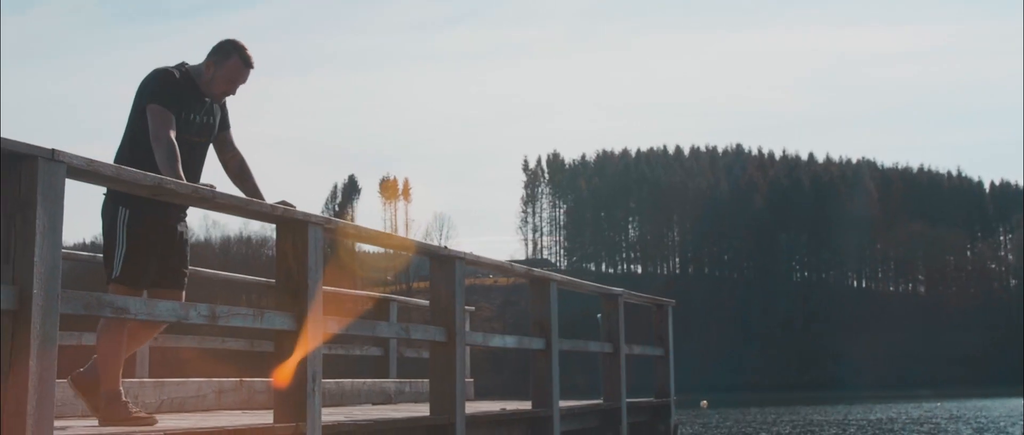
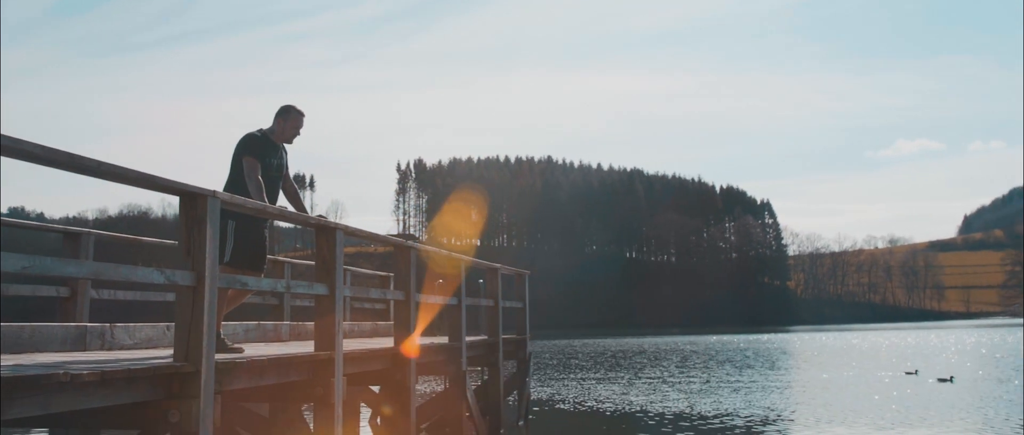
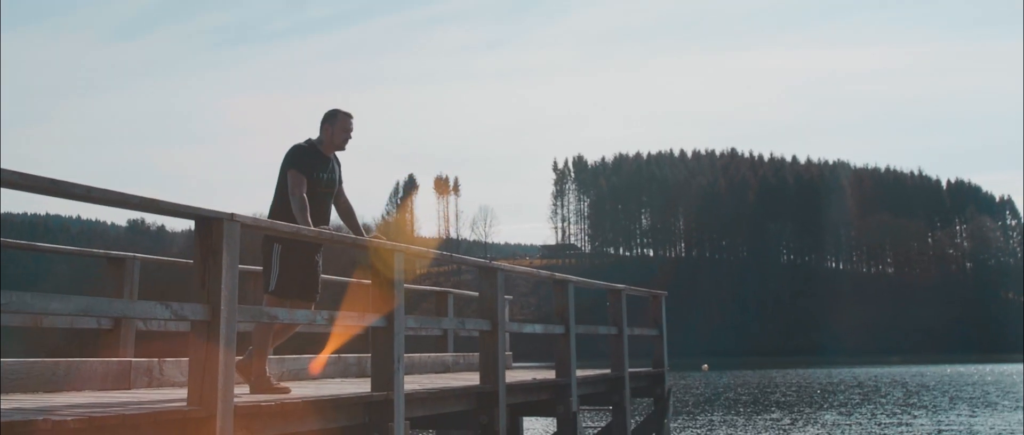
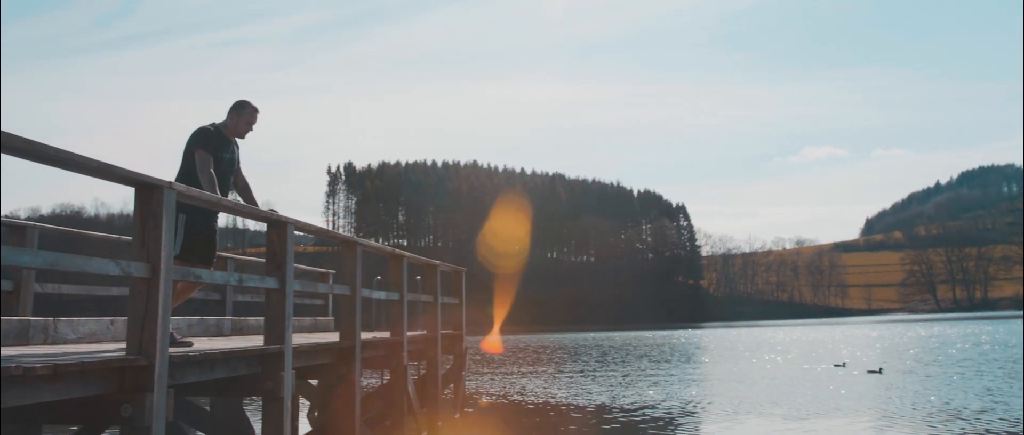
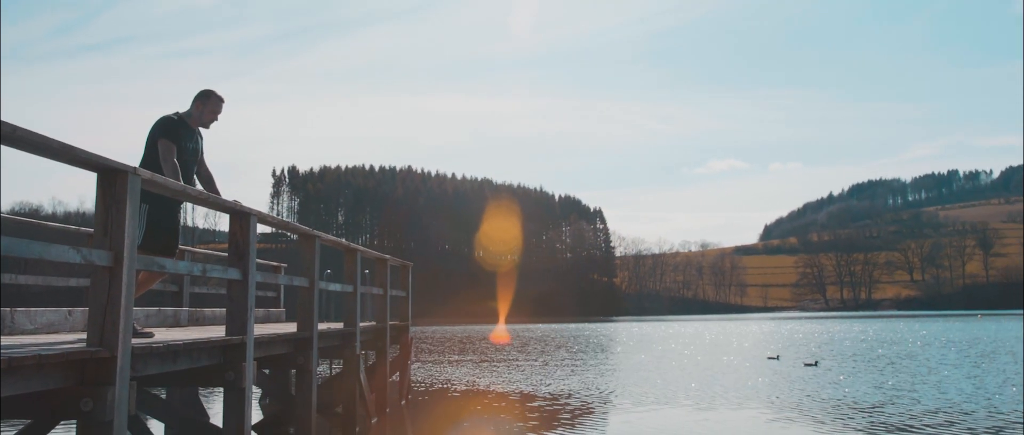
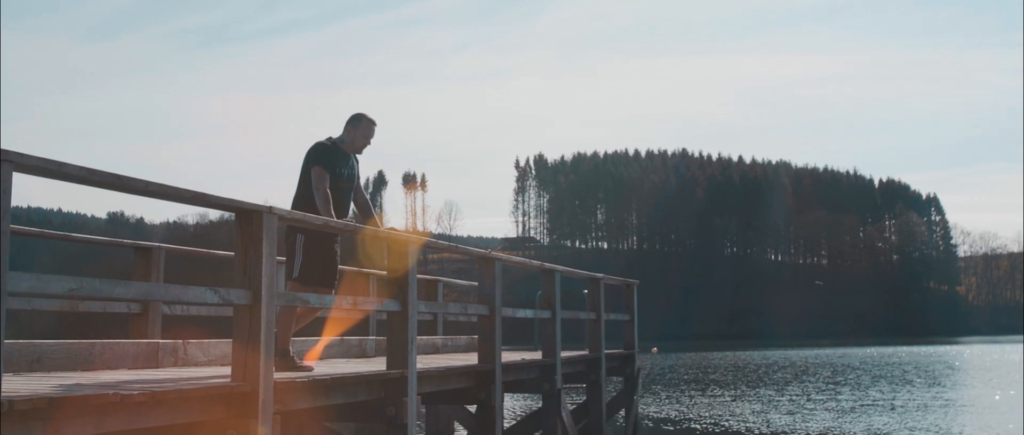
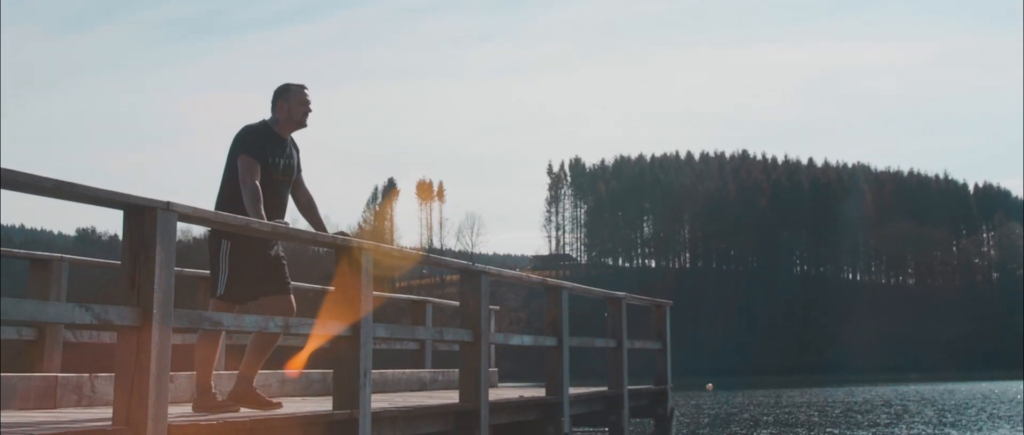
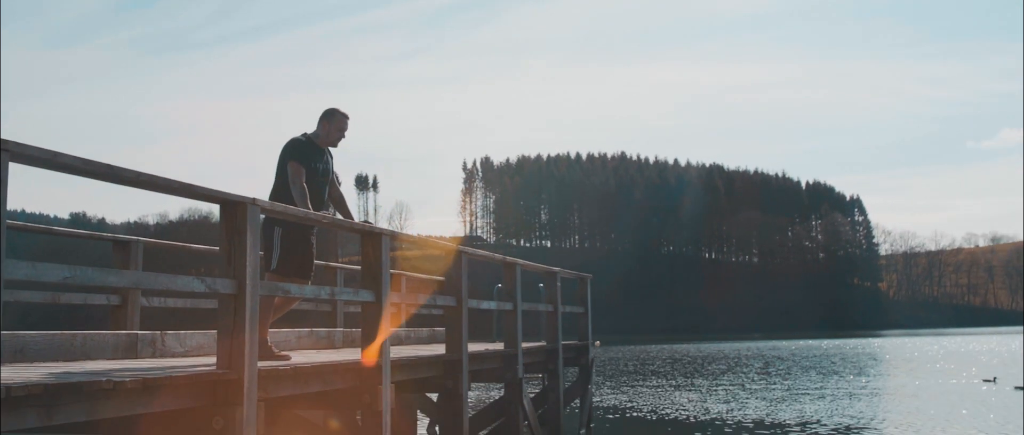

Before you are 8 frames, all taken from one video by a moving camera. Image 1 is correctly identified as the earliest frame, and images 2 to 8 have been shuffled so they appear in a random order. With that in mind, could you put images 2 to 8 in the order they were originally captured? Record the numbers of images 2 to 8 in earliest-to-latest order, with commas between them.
7, 3, 6, 8, 2, 4, 5
